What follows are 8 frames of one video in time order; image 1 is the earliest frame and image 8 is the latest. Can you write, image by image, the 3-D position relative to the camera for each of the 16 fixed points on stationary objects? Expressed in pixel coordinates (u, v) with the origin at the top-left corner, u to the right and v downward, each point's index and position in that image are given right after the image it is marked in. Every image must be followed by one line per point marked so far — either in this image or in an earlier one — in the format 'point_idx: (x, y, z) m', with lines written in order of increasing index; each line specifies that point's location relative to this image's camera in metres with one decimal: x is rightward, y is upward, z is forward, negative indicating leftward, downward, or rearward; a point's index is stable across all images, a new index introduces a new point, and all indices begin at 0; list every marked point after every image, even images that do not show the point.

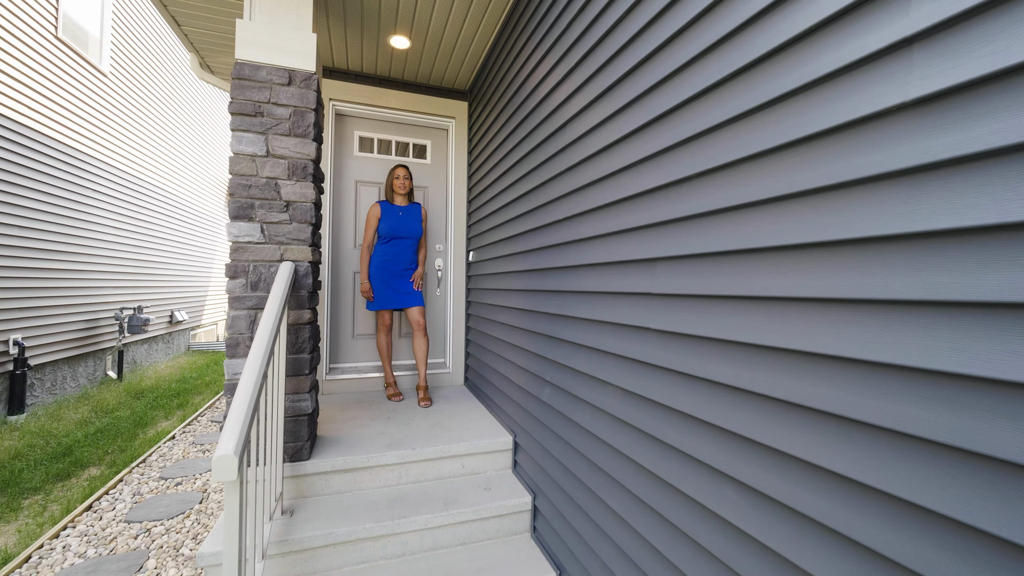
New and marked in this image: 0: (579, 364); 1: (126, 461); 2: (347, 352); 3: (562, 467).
0: (+0.3, -0.3, +1.6) m
1: (-3.1, -1.4, +3.2) m
2: (-1.2, -0.5, +2.9) m
3: (+0.2, -0.8, +1.7) m
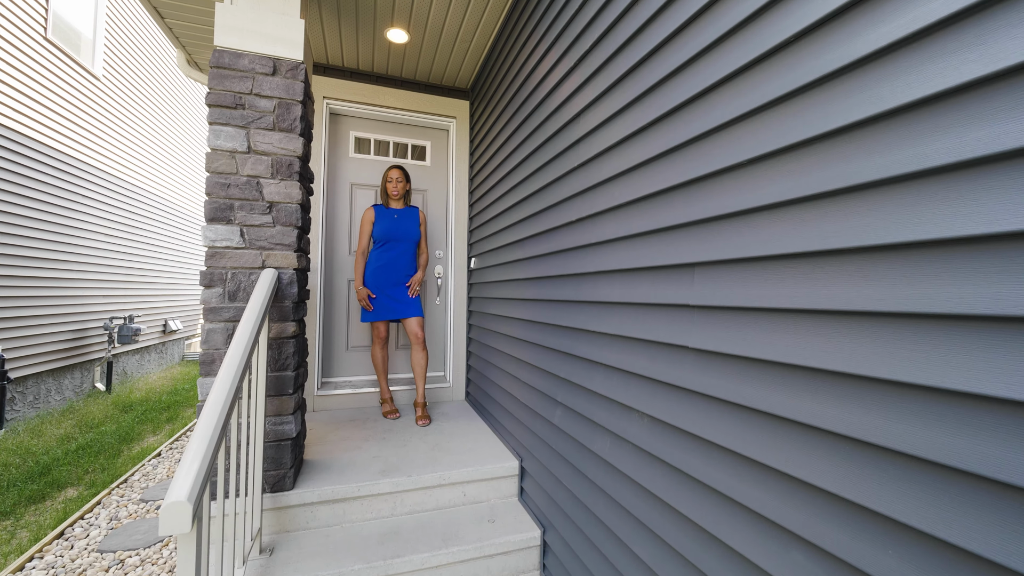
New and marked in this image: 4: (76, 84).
0: (+0.3, -0.3, +1.5) m
1: (-3.1, -1.5, +3.0) m
2: (-1.2, -0.5, +2.7) m
3: (+0.2, -0.8, +1.5) m
4: (-4.9, +2.3, +4.5) m
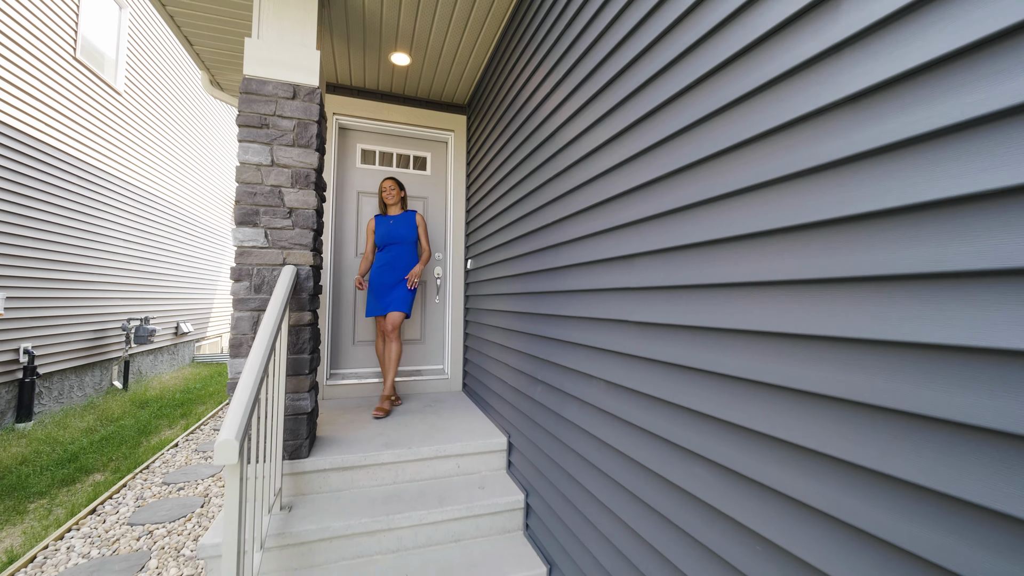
0: (+0.2, -0.3, +1.7) m
1: (-3.1, -1.5, +3.3) m
2: (-1.2, -0.5, +3.0) m
3: (+0.2, -0.8, +1.7) m
4: (-5.0, +2.3, +4.8) m
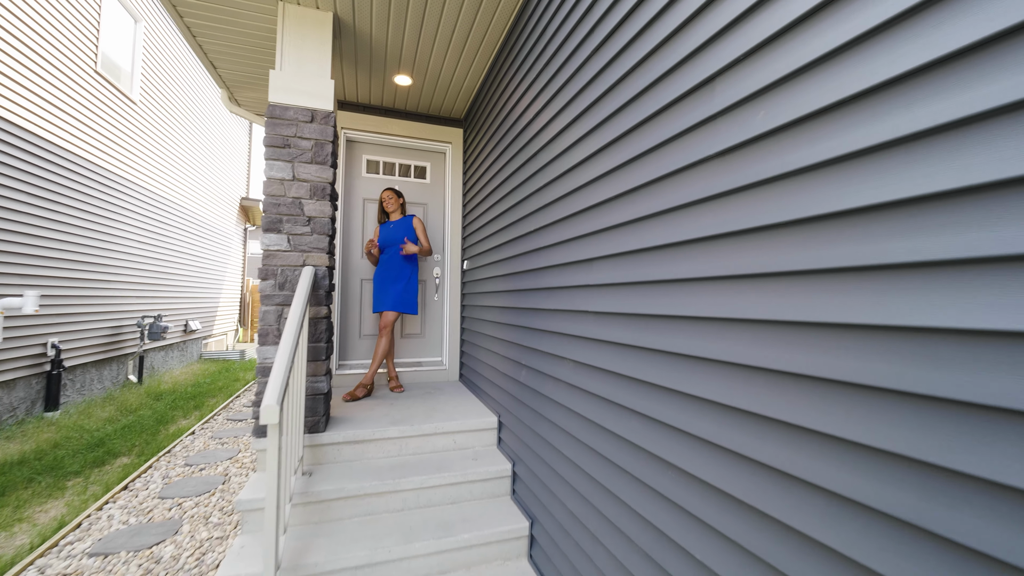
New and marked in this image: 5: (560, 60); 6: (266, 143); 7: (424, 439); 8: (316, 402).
0: (+0.2, -0.3, +2.0) m
1: (-3.2, -1.5, +3.5) m
2: (-1.3, -0.5, +3.3) m
3: (+0.1, -0.7, +2.0) m
4: (-5.0, +2.3, +5.1) m
5: (+0.2, +1.2, +2.1) m
6: (-1.3, +0.7, +2.1) m
7: (-0.5, -0.8, +2.2) m
8: (-1.0, -0.6, +2.1) m
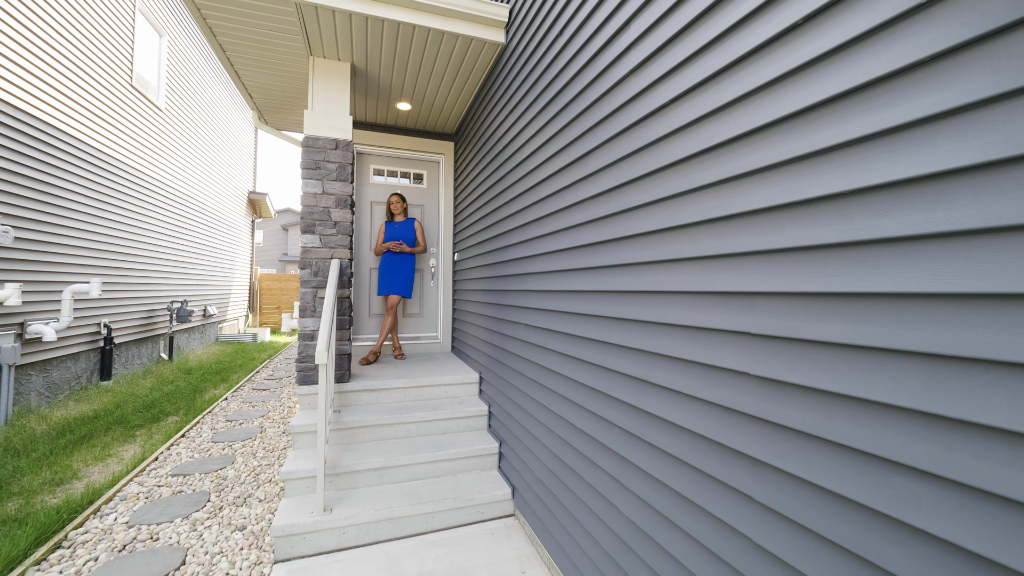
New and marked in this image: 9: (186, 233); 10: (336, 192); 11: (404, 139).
0: (0.0, -0.2, +2.7) m
1: (-3.4, -1.3, +4.2) m
2: (-1.5, -0.4, +4.0) m
3: (0.0, -0.7, +2.7) m
4: (-5.2, +2.5, +5.7) m
5: (+0.1, +1.3, +2.8) m
6: (-1.4, +0.8, +2.7) m
7: (-0.7, -0.7, +2.9) m
8: (-1.2, -0.5, +2.8) m
9: (-5.9, +1.0, +7.2) m
10: (-1.2, +0.7, +2.8) m
11: (-1.1, +1.5, +4.0) m
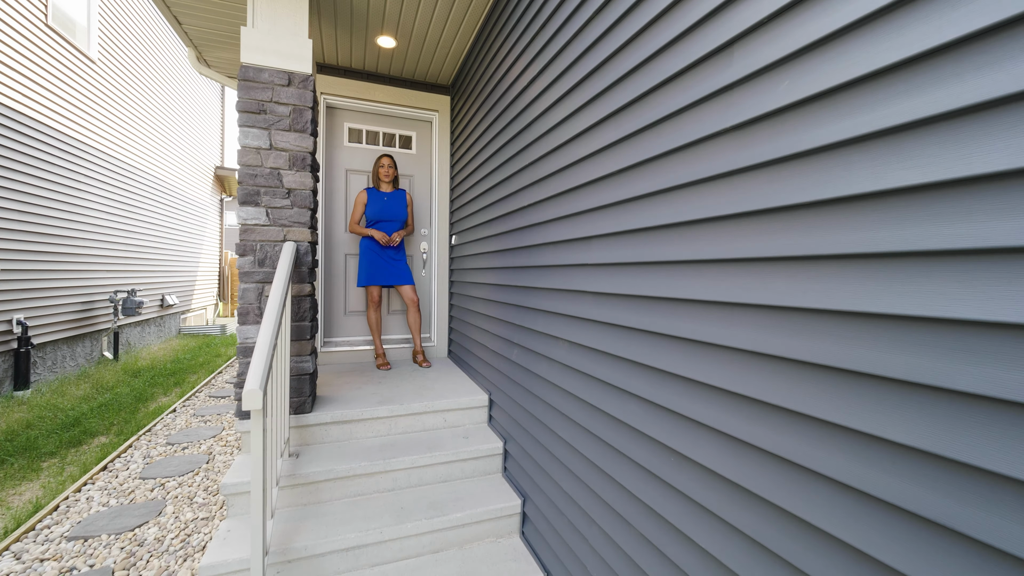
0: (+0.1, -0.2, +1.9) m
1: (-3.3, -1.2, +3.4) m
2: (-1.4, -0.3, +3.2) m
3: (+0.1, -0.6, +2.0) m
4: (-5.2, +2.6, +4.7) m
5: (+0.2, +1.3, +2.0) m
6: (-1.3, +0.9, +1.9) m
7: (-0.5, -0.7, +2.2) m
8: (-1.1, -0.5, +2.0) m
9: (-5.9, +1.2, +6.3) m
10: (-1.1, +0.7, +2.0) m
11: (-1.0, +1.6, +3.2) m
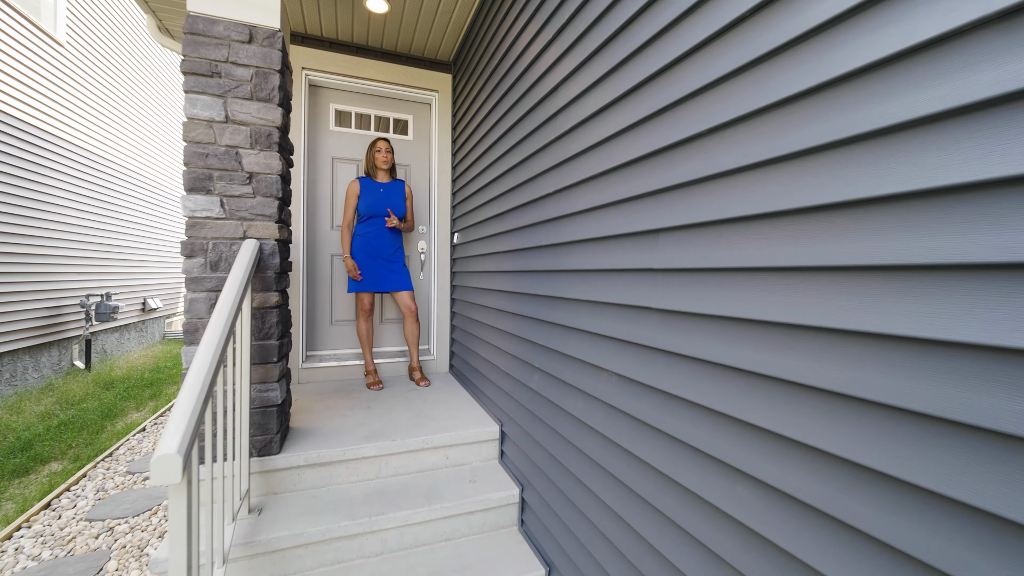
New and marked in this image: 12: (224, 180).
0: (+0.2, -0.2, +1.5) m
1: (-3.2, -1.3, +3.0) m
2: (-1.3, -0.4, +2.8) m
3: (+0.2, -0.7, +1.6) m
4: (-5.1, +2.6, +4.3) m
5: (+0.3, +1.3, +1.6) m
6: (-1.2, +0.8, +1.5) m
7: (-0.5, -0.8, +1.8) m
8: (-1.0, -0.5, +1.6) m
9: (-5.8, +1.2, +5.9) m
10: (-1.0, +0.7, +1.6) m
11: (-0.9, +1.6, +2.8) m
12: (-1.1, +0.4, +1.5) m
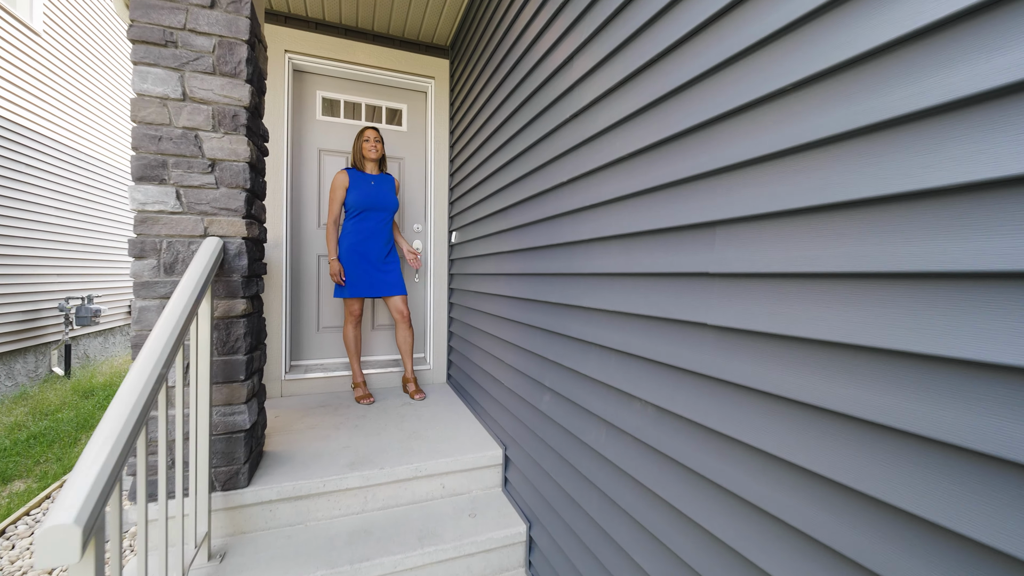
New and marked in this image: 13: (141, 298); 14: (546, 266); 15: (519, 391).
0: (+0.2, -0.2, +1.3) m
1: (-3.2, -1.3, +2.8) m
2: (-1.3, -0.4, +2.6) m
3: (+0.2, -0.7, +1.4) m
4: (-5.1, +2.5, +4.0) m
5: (+0.3, +1.2, +1.3) m
6: (-1.2, +0.8, +1.3) m
7: (-0.4, -0.8, +1.5) m
8: (-1.0, -0.5, +1.4) m
9: (-5.8, +1.1, +5.6) m
10: (-1.0, +0.6, +1.3) m
11: (-0.9, +1.5, +2.6) m
12: (-1.1, +0.4, +1.3) m
13: (-1.2, 0.0, +1.3) m
14: (+0.2, +0.1, +1.5) m
15: (0.0, -0.4, +1.7) m
